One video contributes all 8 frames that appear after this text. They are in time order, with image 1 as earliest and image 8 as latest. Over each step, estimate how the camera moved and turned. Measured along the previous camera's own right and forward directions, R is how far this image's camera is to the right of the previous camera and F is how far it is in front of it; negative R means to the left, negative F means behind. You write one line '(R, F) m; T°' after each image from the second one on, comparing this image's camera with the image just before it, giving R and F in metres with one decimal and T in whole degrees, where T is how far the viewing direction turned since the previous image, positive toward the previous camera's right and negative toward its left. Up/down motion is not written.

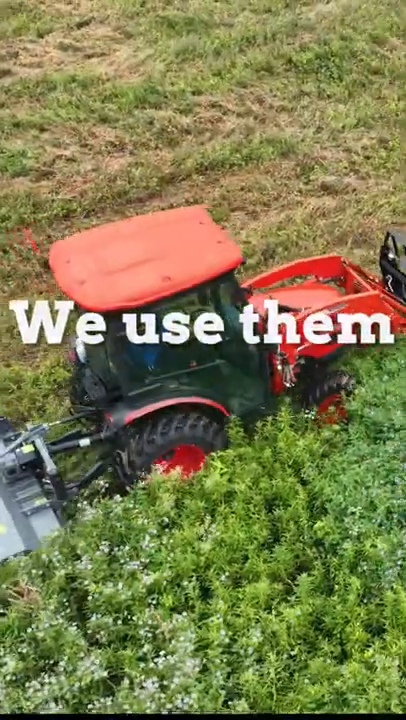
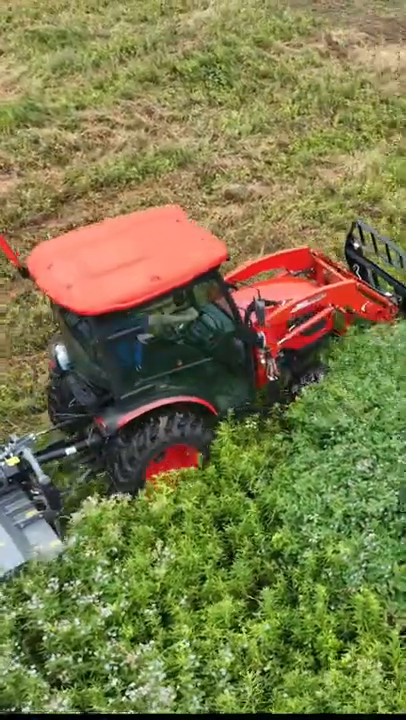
(-0.4, +0.1) m; +7°
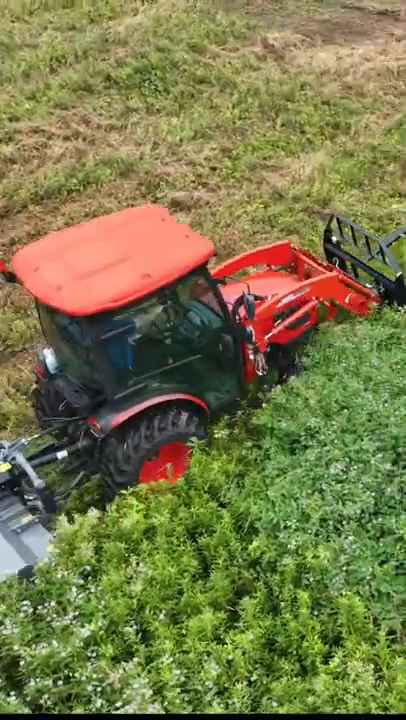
(-0.3, +0.1) m; +4°
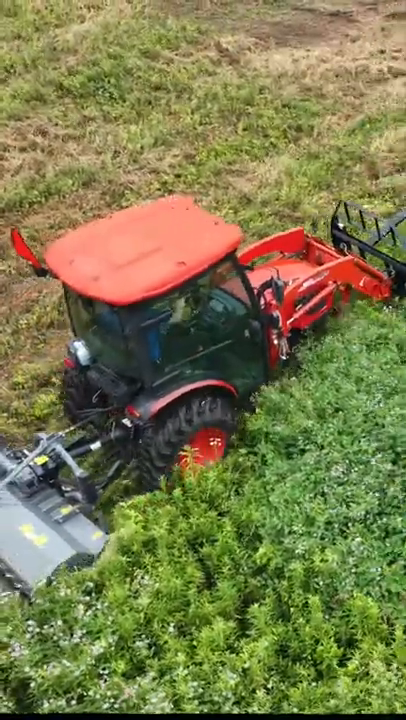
(-0.4, 0.0) m; +4°
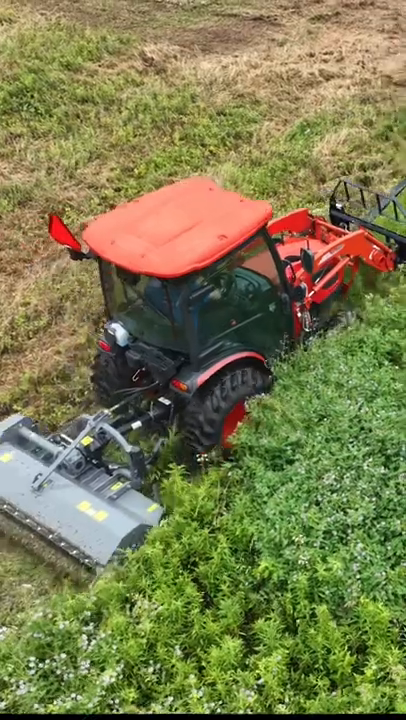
(-0.6, +0.1) m; +7°
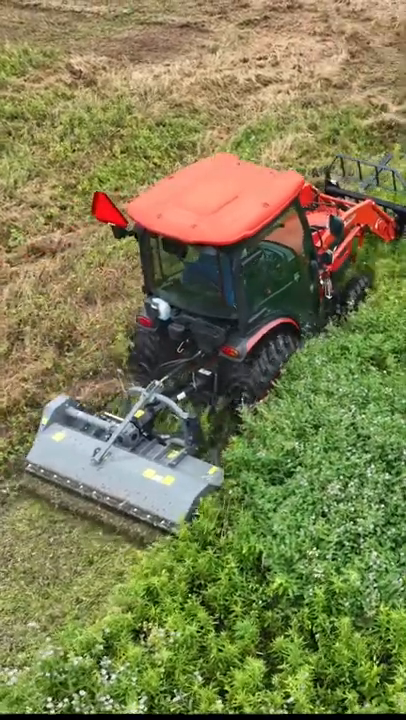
(-0.7, +0.1) m; +7°
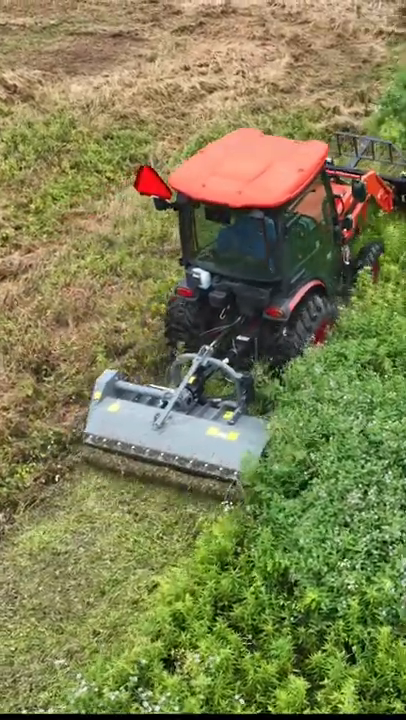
(-0.8, +0.2) m; +8°
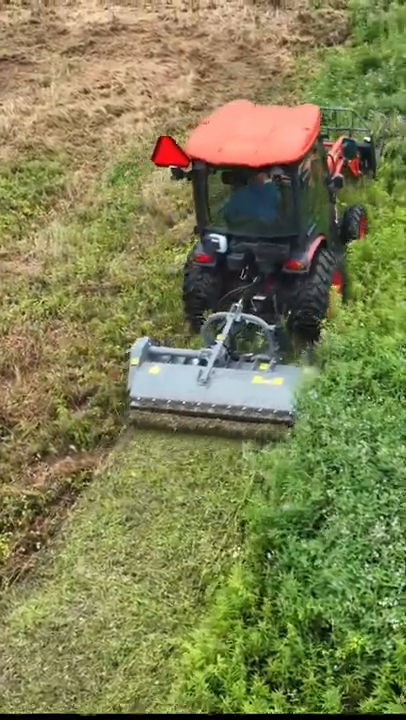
(-1.1, +0.4) m; +12°
